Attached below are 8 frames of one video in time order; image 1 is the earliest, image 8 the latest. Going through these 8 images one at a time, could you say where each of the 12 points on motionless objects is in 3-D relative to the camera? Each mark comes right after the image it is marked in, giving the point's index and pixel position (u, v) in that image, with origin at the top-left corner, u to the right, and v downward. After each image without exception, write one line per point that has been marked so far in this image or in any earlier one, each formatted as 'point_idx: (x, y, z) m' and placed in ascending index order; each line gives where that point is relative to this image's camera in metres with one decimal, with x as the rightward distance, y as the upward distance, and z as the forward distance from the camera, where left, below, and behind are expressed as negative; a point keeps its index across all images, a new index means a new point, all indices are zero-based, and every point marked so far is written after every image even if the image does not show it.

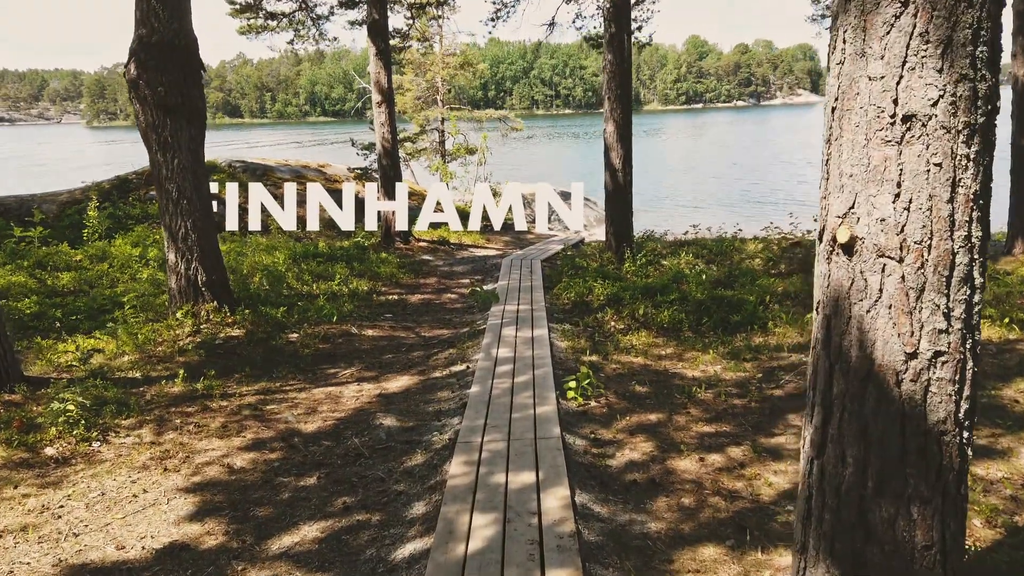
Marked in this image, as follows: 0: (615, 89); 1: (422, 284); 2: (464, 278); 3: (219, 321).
0: (+1.4, +2.7, +10.0) m
1: (-1.2, +0.1, +10.1) m
2: (-0.7, +0.1, +10.6) m
3: (-2.6, -0.3, +6.7) m
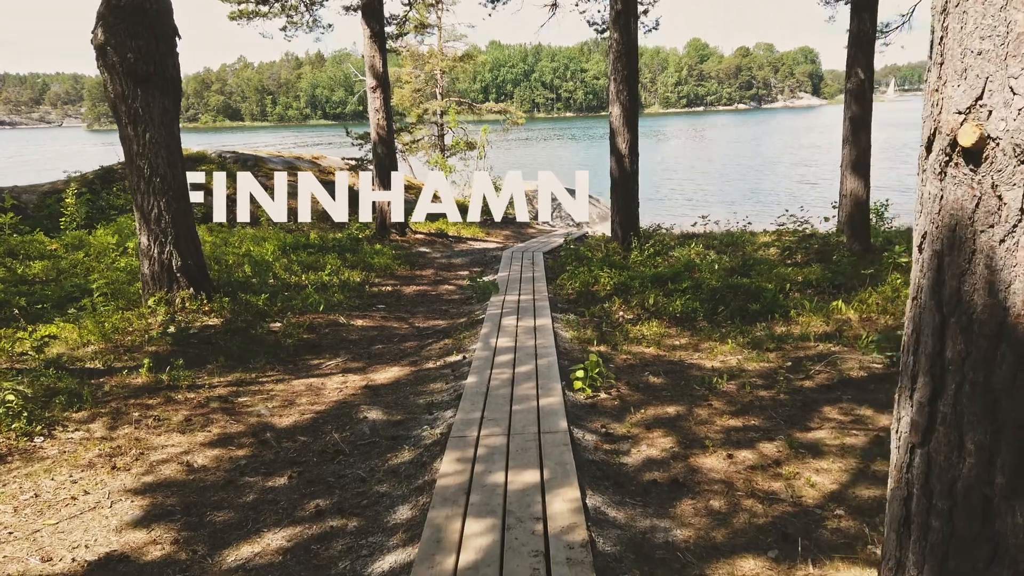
0: (+1.4, +2.8, +9.5) m
1: (-1.2, +0.2, +9.6) m
2: (-0.7, +0.2, +10.1) m
3: (-2.6, -0.2, +6.2) m
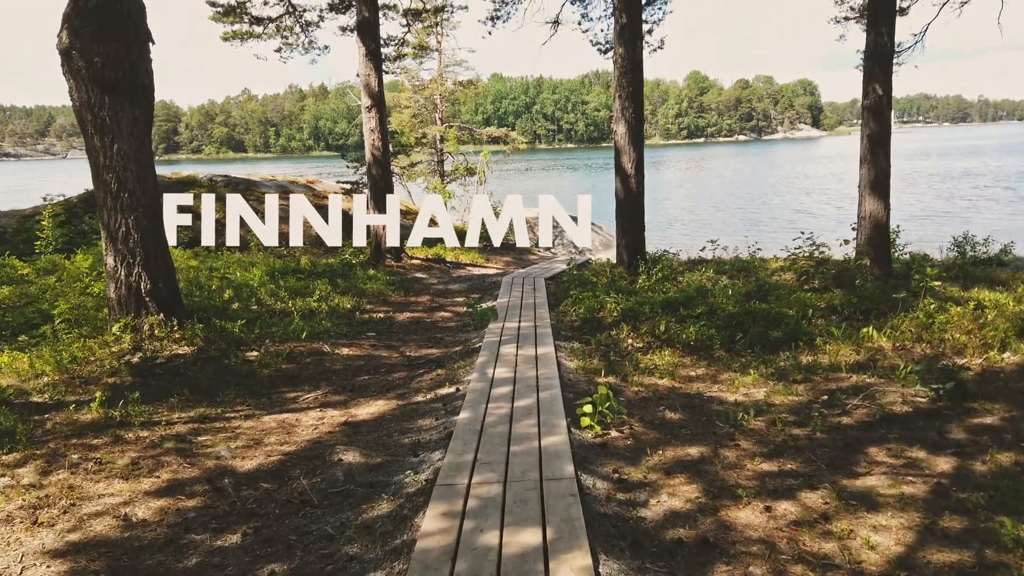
0: (+1.4, +2.5, +9.1) m
1: (-1.2, -0.2, +9.1) m
2: (-0.7, -0.1, +9.6) m
3: (-2.6, -0.4, +5.6) m
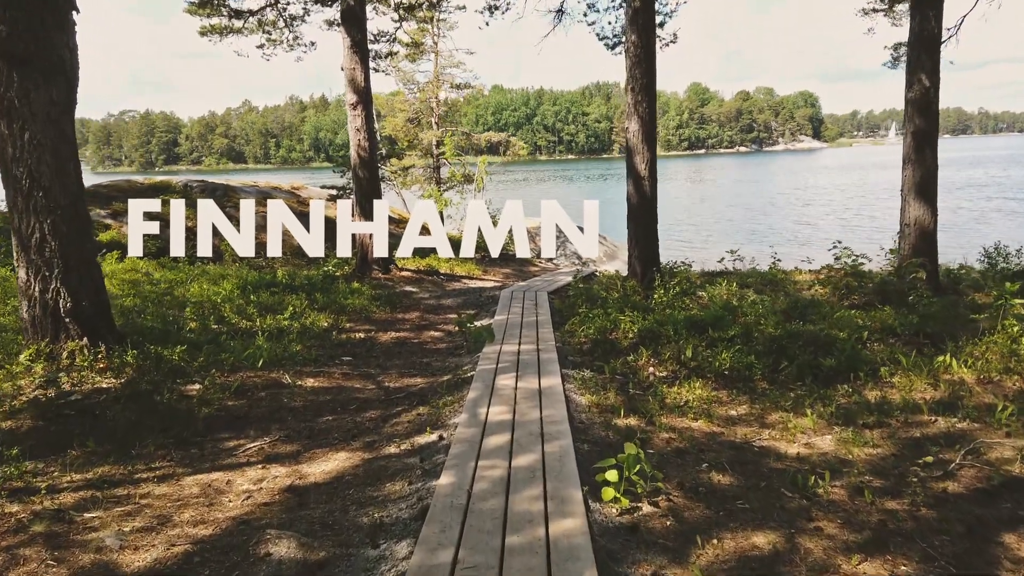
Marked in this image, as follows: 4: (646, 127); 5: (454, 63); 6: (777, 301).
0: (+1.4, +2.3, +8.1) m
1: (-1.2, -0.3, +8.1) m
2: (-0.7, -0.3, +8.6) m
3: (-2.6, -0.5, +4.6) m
4: (+1.5, +1.8, +8.2) m
5: (-1.4, +5.6, +18.6) m
6: (+2.6, -0.1, +7.2) m
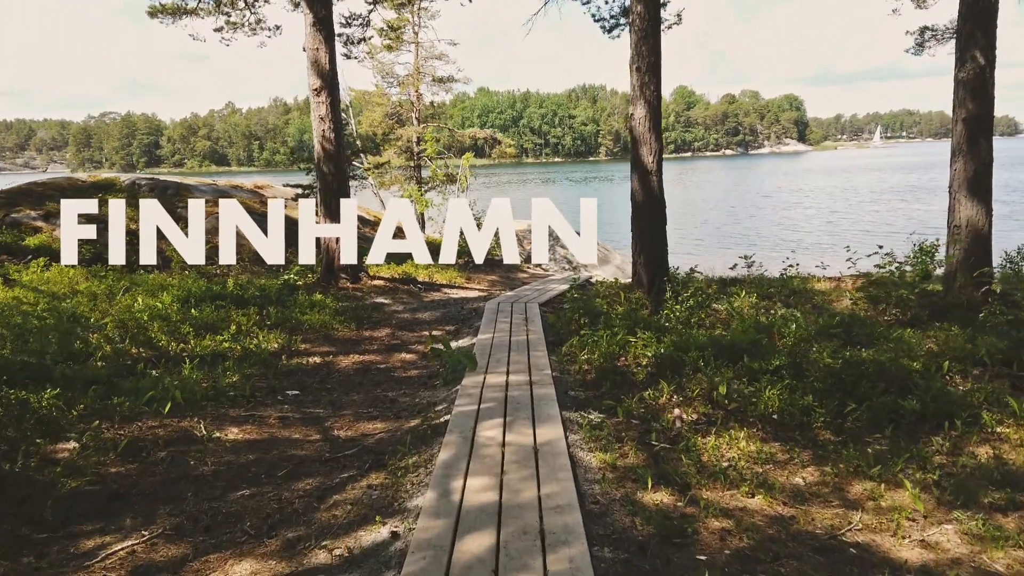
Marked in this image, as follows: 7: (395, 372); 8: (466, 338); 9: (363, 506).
0: (+1.3, +2.2, +7.0) m
1: (-1.3, -0.5, +6.9) m
2: (-0.8, -0.4, +7.4) m
3: (-2.7, -0.6, +3.4) m
4: (+1.3, +1.6, +7.1) m
5: (-1.8, +5.4, +17.4) m
6: (+2.5, -0.2, +6.1) m
7: (-0.9, -0.6, +5.7) m
8: (-0.4, -0.5, +6.8) m
9: (-0.6, -0.9, +3.0) m
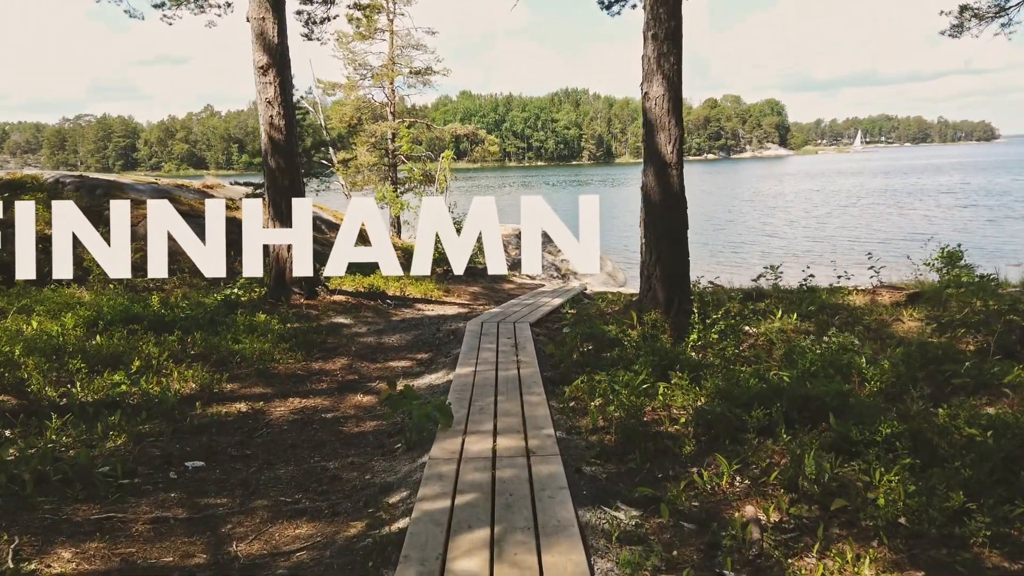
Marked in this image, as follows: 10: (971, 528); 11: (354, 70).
0: (+1.1, +2.0, +5.6) m
1: (-1.4, -0.6, +5.5) m
2: (-0.9, -0.6, +6.0) m
3: (-2.7, -0.7, +1.9) m
4: (+1.2, +1.5, +5.7) m
5: (-2.1, +5.2, +16.0) m
6: (+2.4, -0.4, +4.8) m
7: (-1.0, -0.8, +4.3) m
8: (-0.5, -0.6, +5.5) m
9: (-0.6, -1.0, +1.6) m
10: (+1.5, -0.8, +2.5) m
11: (-3.3, +4.5, +15.4) m
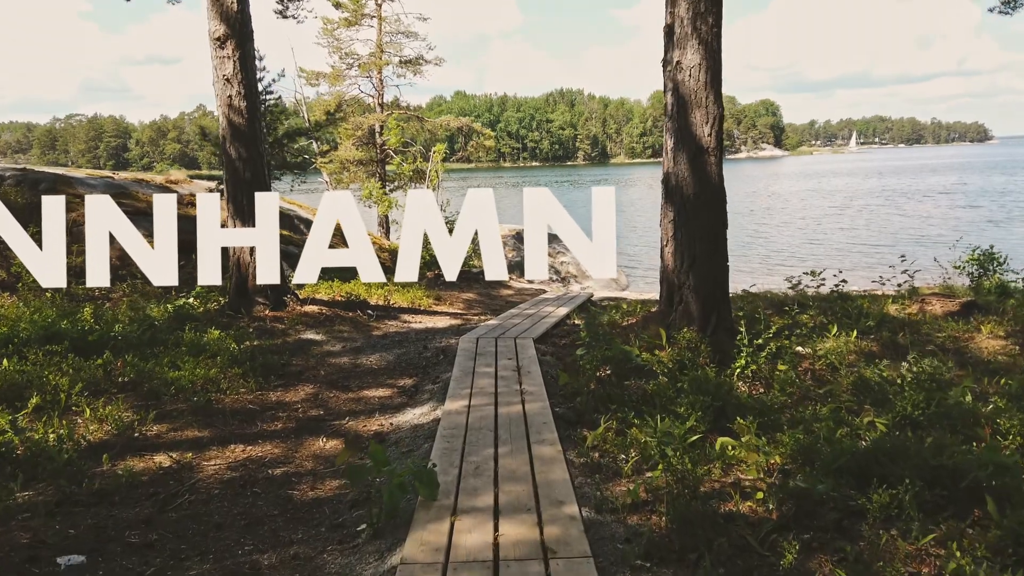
0: (+1.2, +1.9, +4.6) m
1: (-1.4, -0.7, +4.4) m
2: (-0.9, -0.6, +4.9) m
3: (-2.7, -0.8, +0.9) m
4: (+1.2, +1.4, +4.7) m
5: (-2.2, +5.1, +15.0) m
6: (+2.4, -0.4, +3.8) m
7: (-0.9, -0.9, +3.2) m
8: (-0.5, -0.7, +4.4) m
9: (-0.6, -1.1, +0.5) m
10: (+1.5, -0.9, +1.4) m
11: (-3.3, +4.4, +14.4) m
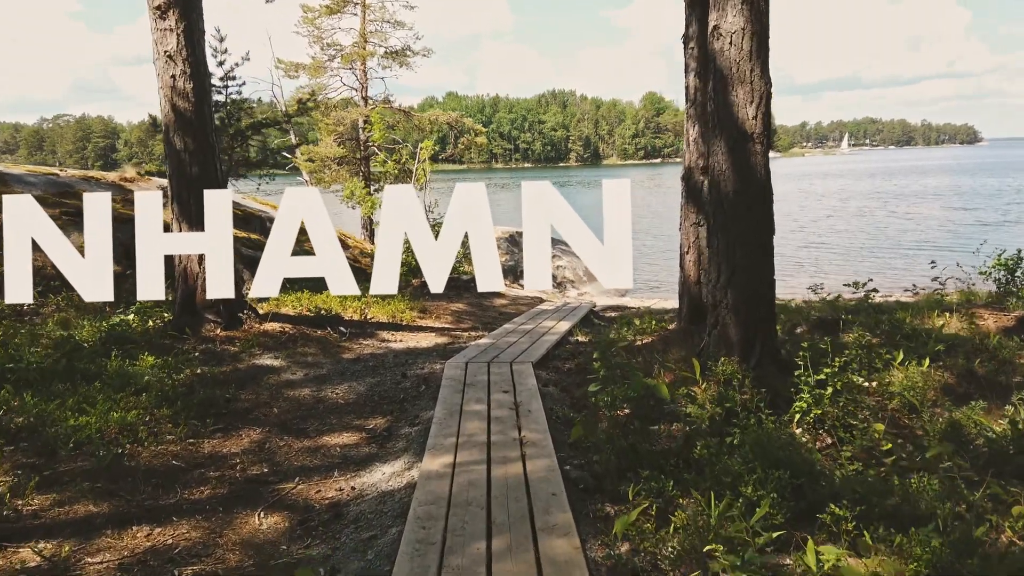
0: (+1.1, +1.8, +3.7) m
1: (-1.4, -0.8, +3.5) m
2: (-0.9, -0.7, +4.0) m
3: (-2.6, -0.9, -0.1) m
4: (+1.2, +1.3, +3.8) m
5: (-2.3, +5.0, +14.0) m
6: (+2.4, -0.5, +2.9) m
7: (-0.9, -1.0, +2.3) m
8: (-0.5, -0.8, +3.5) m
9: (-0.5, -1.2, -0.4) m
10: (+1.6, -1.0, +0.5) m
11: (-3.4, +4.3, +13.4) m
